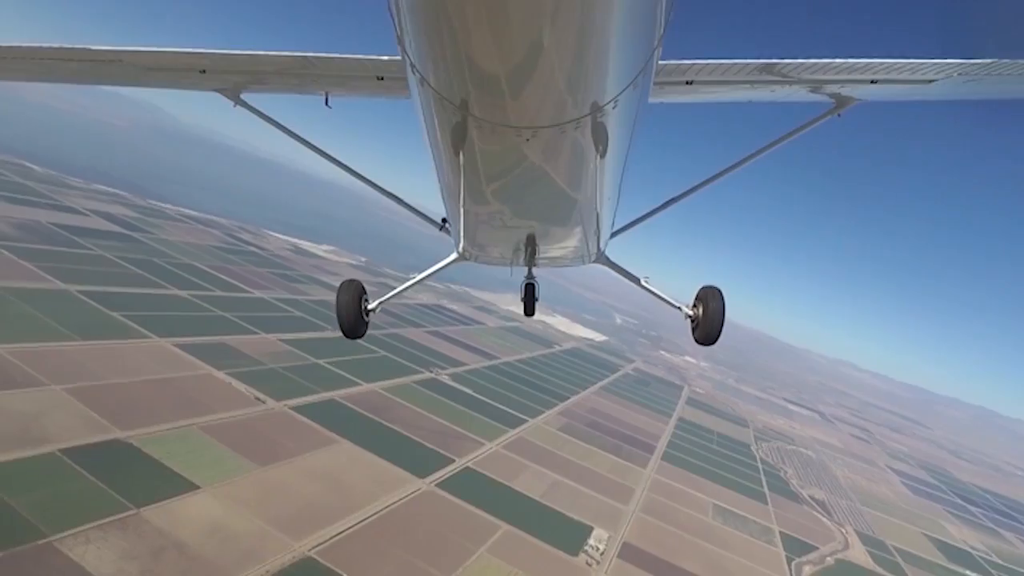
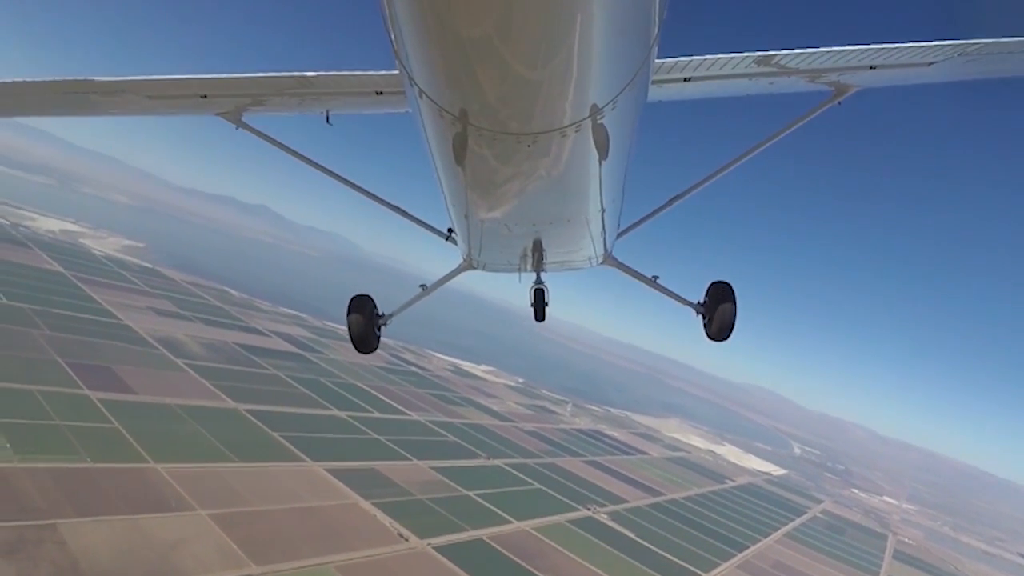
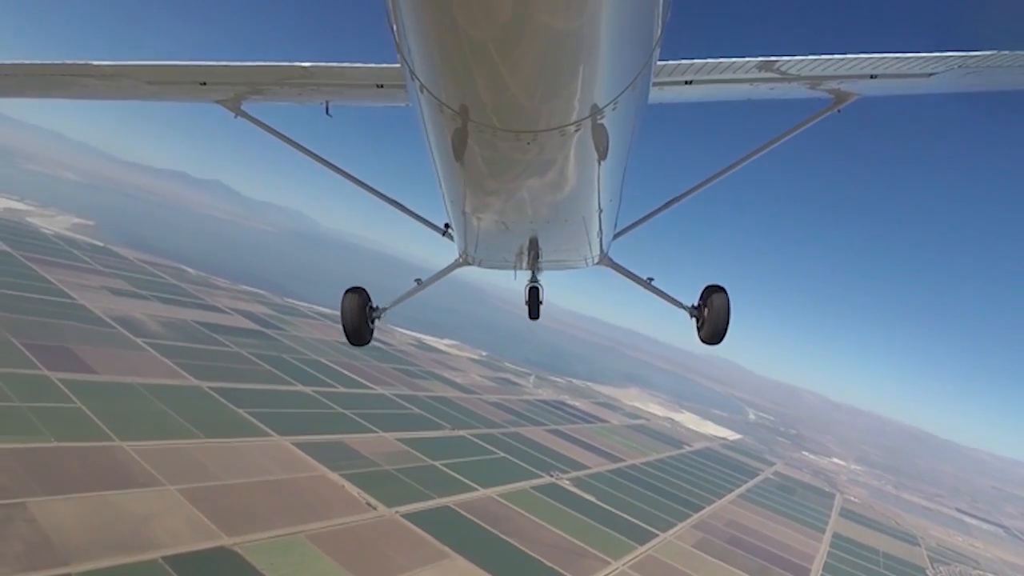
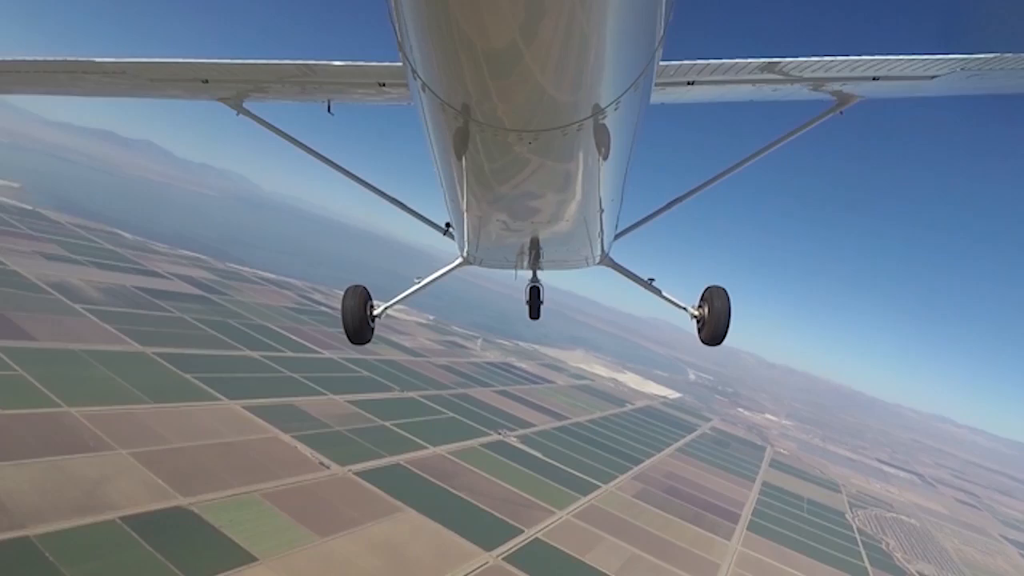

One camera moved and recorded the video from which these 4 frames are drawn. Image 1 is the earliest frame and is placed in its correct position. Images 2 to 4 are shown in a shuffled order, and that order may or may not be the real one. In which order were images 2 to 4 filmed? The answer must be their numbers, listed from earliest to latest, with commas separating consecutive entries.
4, 3, 2
